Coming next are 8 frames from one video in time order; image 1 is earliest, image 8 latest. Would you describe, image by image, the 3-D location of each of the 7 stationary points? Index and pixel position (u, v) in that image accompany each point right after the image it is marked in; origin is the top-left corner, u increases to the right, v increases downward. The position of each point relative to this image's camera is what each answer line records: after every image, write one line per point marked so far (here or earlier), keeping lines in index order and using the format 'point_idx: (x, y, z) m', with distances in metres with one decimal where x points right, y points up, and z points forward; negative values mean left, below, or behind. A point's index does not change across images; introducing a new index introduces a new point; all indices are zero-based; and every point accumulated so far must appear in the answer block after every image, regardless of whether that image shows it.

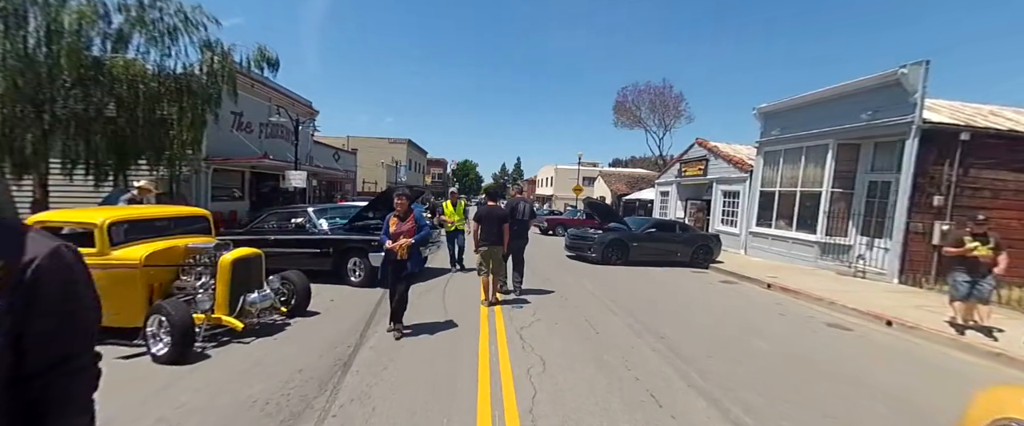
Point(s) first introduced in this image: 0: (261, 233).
0: (-5.3, -0.4, +8.2) m
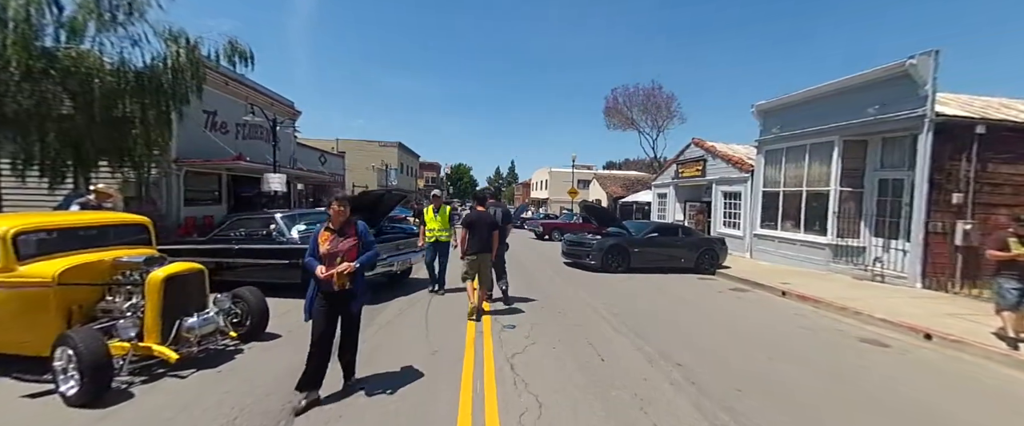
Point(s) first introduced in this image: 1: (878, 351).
0: (-5.5, -0.6, +7.3) m
1: (+5.2, -1.9, +5.5) m
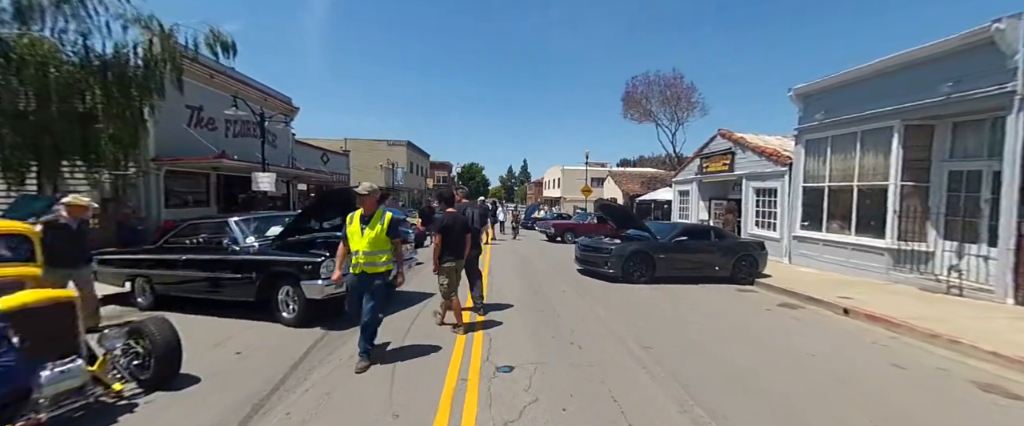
0: (-5.5, -0.7, +6.2) m
1: (+5.2, -2.0, +4.0) m
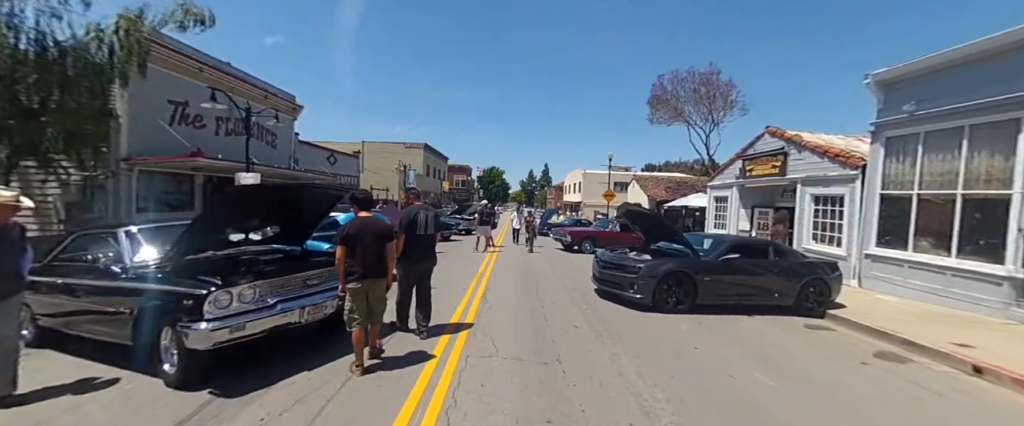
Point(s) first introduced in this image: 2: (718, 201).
0: (-5.6, -0.7, +4.8) m
1: (+4.9, -2.1, +1.9) m
2: (+9.6, +0.6, +18.0) m
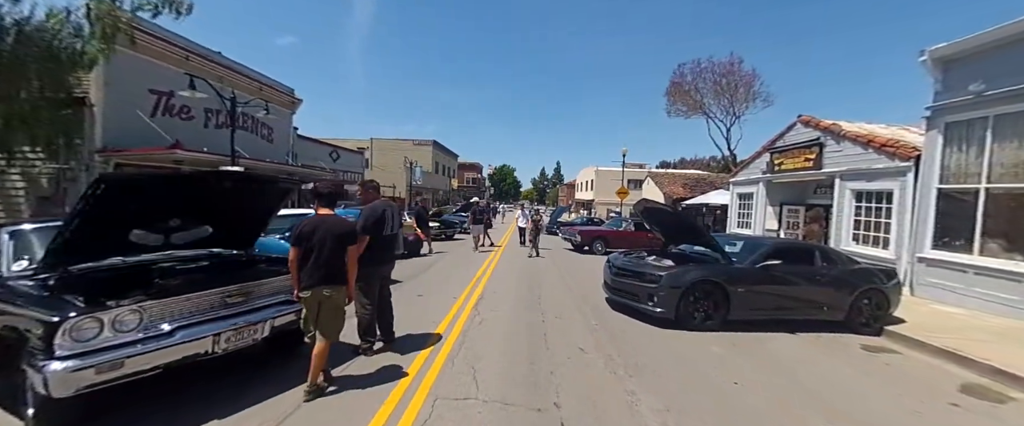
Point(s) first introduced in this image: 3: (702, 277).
0: (-5.7, -0.6, +3.9) m
1: (+4.7, -2.1, +0.8) m
2: (+9.9, +0.6, +16.6) m
3: (+2.8, -0.9, +5.7) m
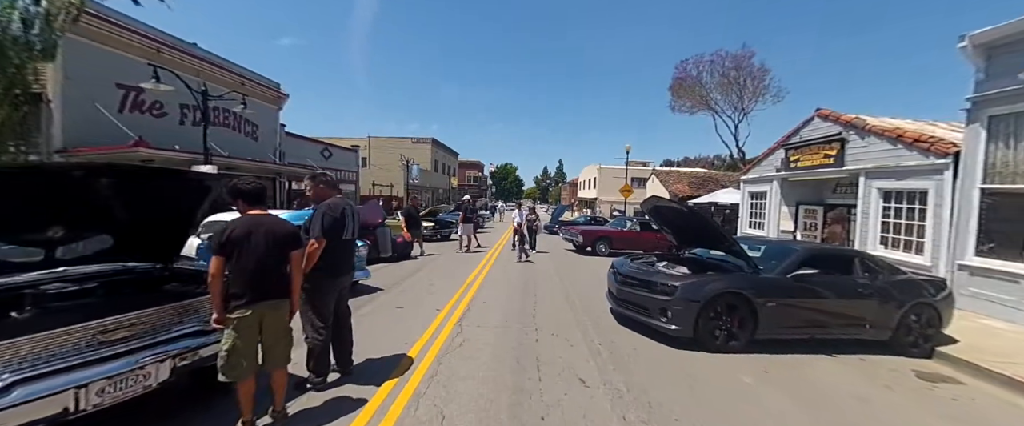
0: (-5.8, -0.6, +3.1) m
1: (+4.5, -2.2, -0.1) m
2: (+9.8, +0.6, +15.7) m
3: (+2.7, -0.9, +4.9) m
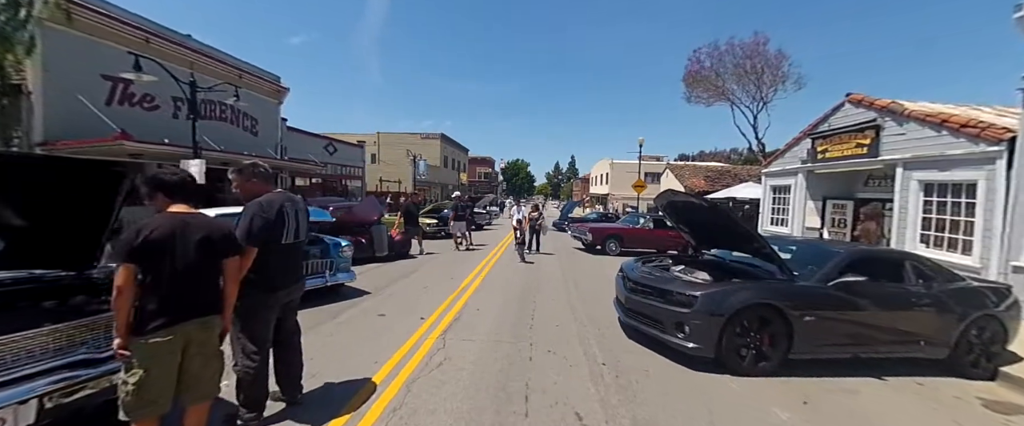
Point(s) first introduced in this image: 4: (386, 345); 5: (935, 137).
0: (-6.0, -0.7, +2.6) m
1: (+4.2, -2.2, -0.9) m
2: (+10.1, +0.8, +14.7) m
3: (+2.6, -0.9, +4.1) m
4: (-1.4, -1.5, +4.5) m
5: (+9.5, +1.7, +8.6) m
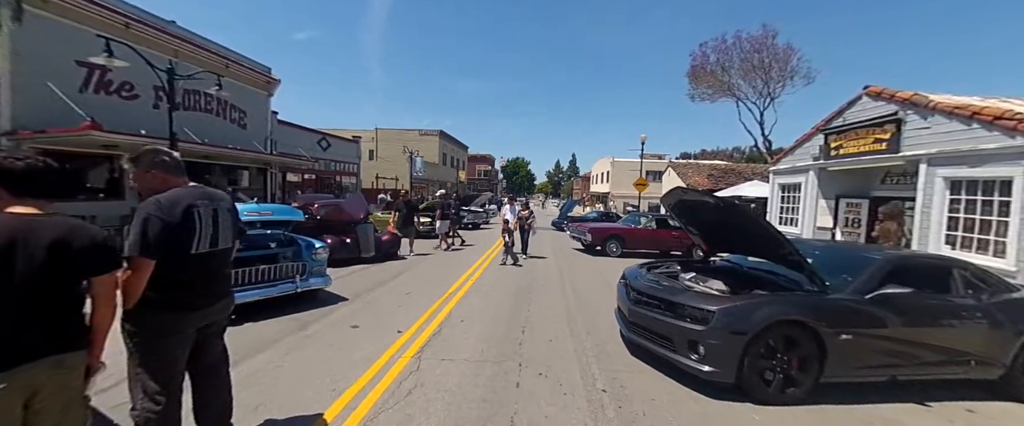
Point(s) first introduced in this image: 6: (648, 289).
0: (-6.1, -0.6, +2.1) m
1: (+4.1, -2.2, -1.5) m
2: (+10.0, +0.8, +14.1) m
3: (+2.4, -0.9, +3.5) m
4: (-1.6, -1.5, +3.9) m
5: (+9.4, +1.7, +8.0) m
6: (+1.5, -0.8, +4.2) m
